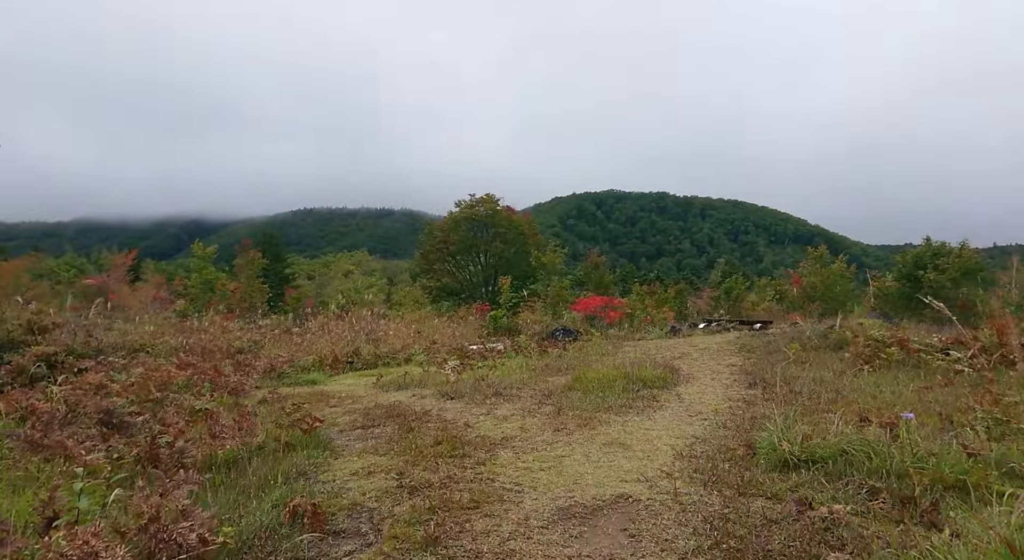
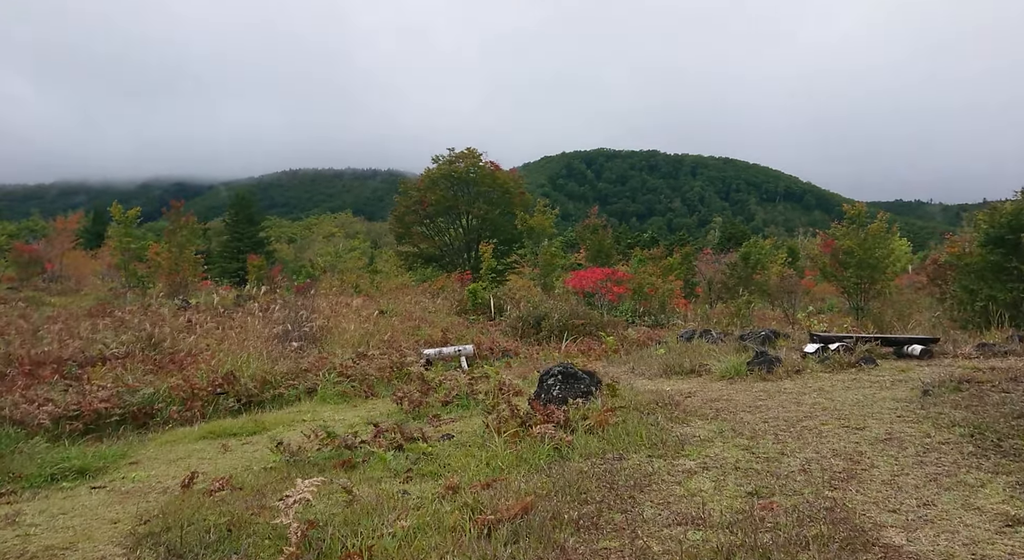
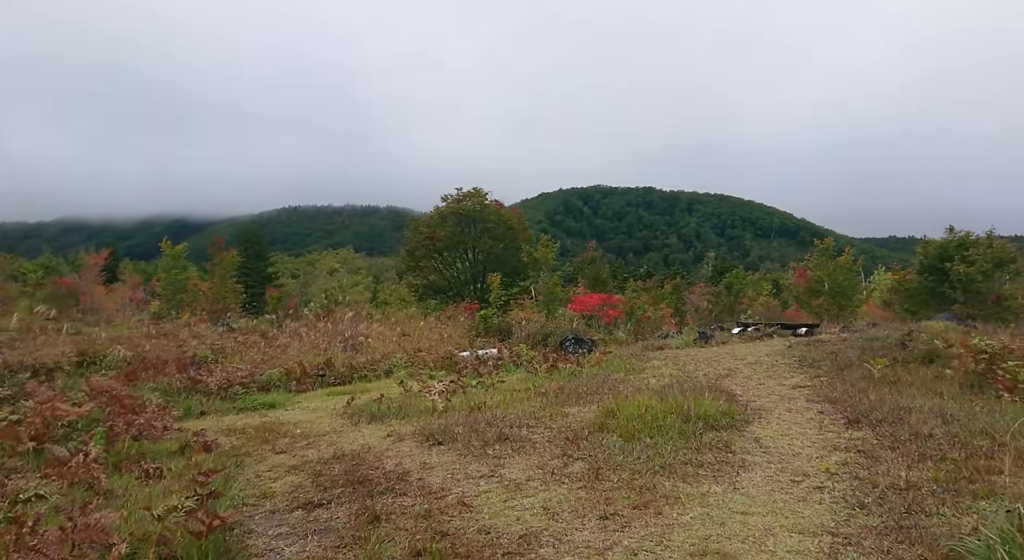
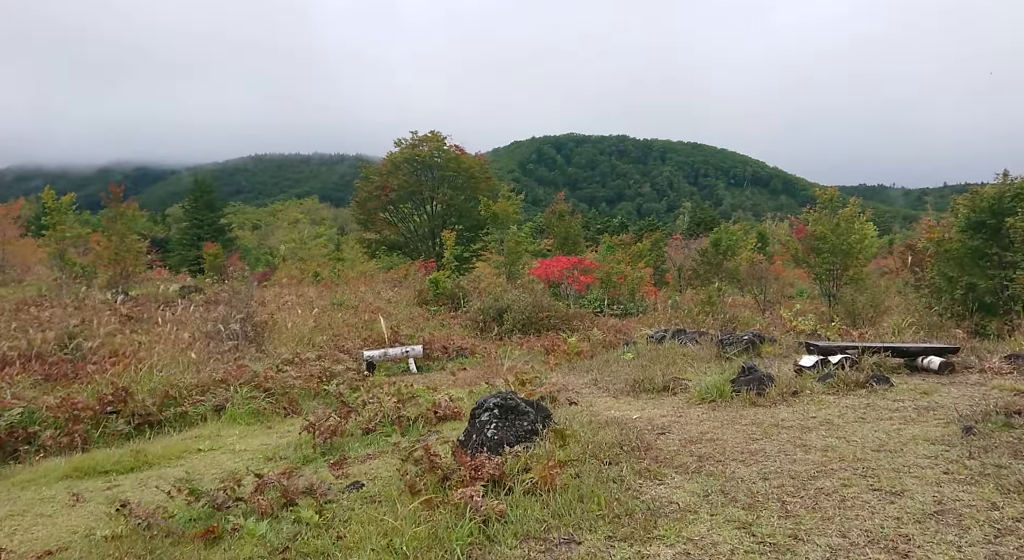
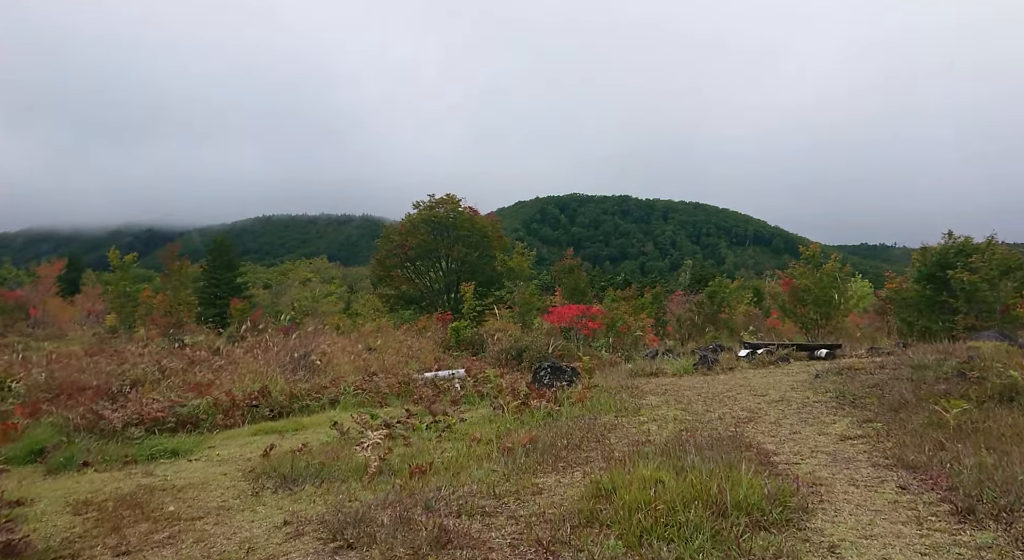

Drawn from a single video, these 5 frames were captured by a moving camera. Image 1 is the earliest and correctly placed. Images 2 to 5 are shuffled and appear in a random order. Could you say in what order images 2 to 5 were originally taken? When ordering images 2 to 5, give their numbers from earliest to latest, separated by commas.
3, 5, 2, 4
